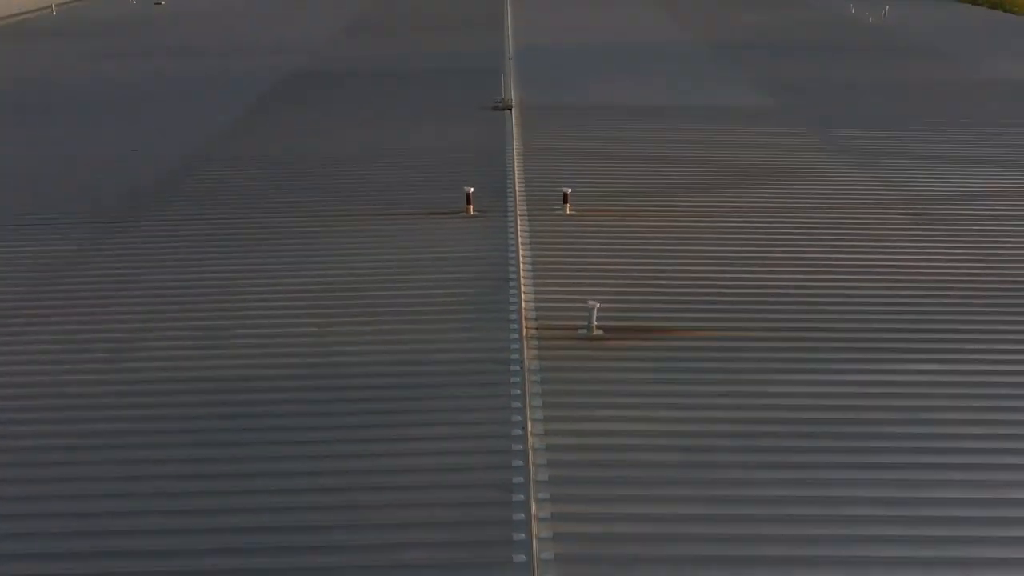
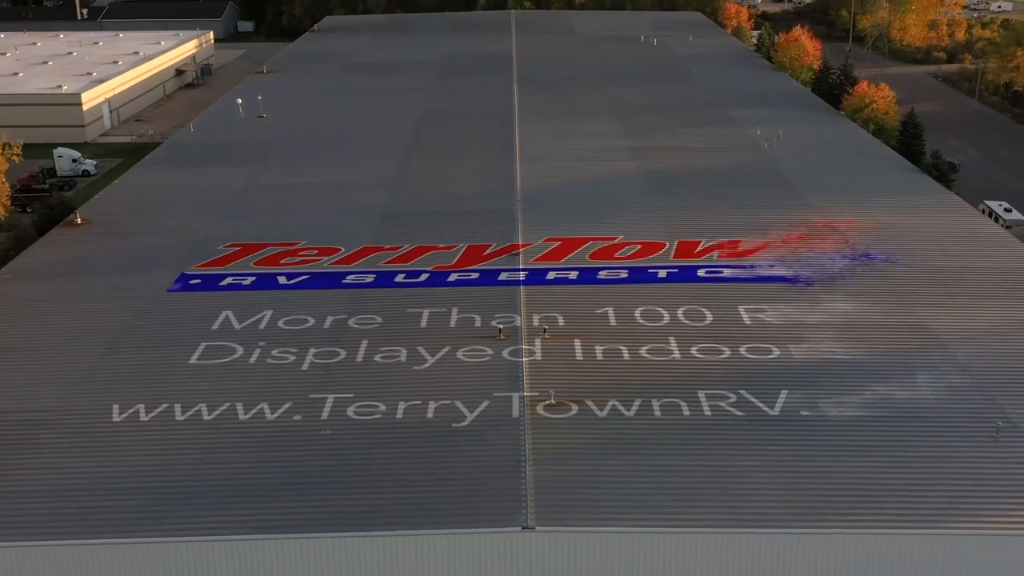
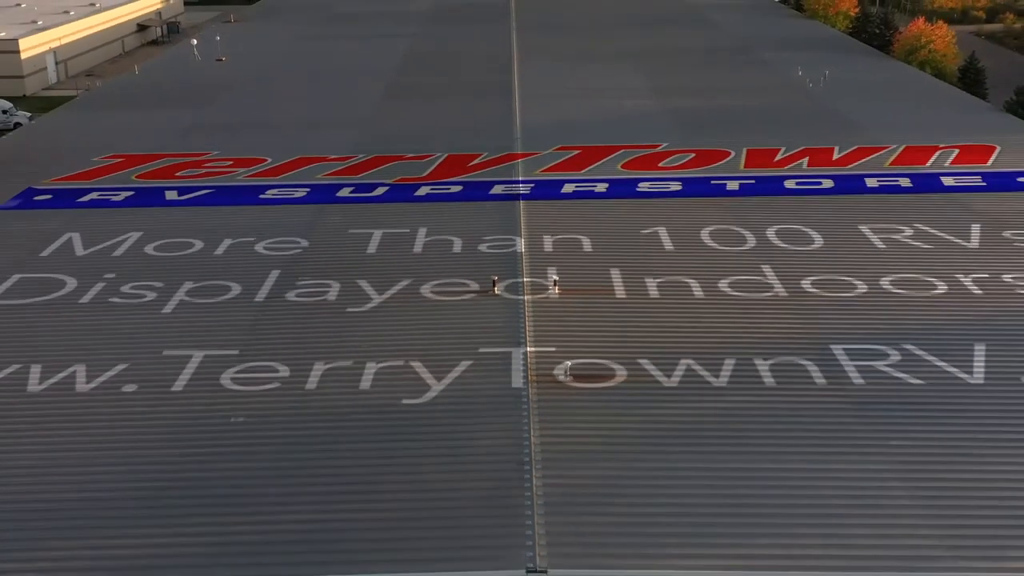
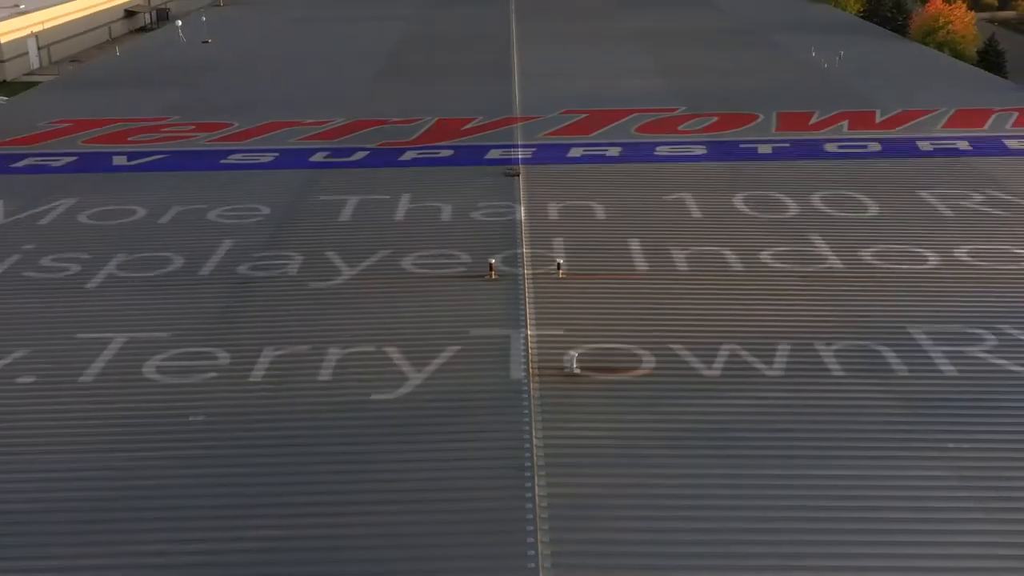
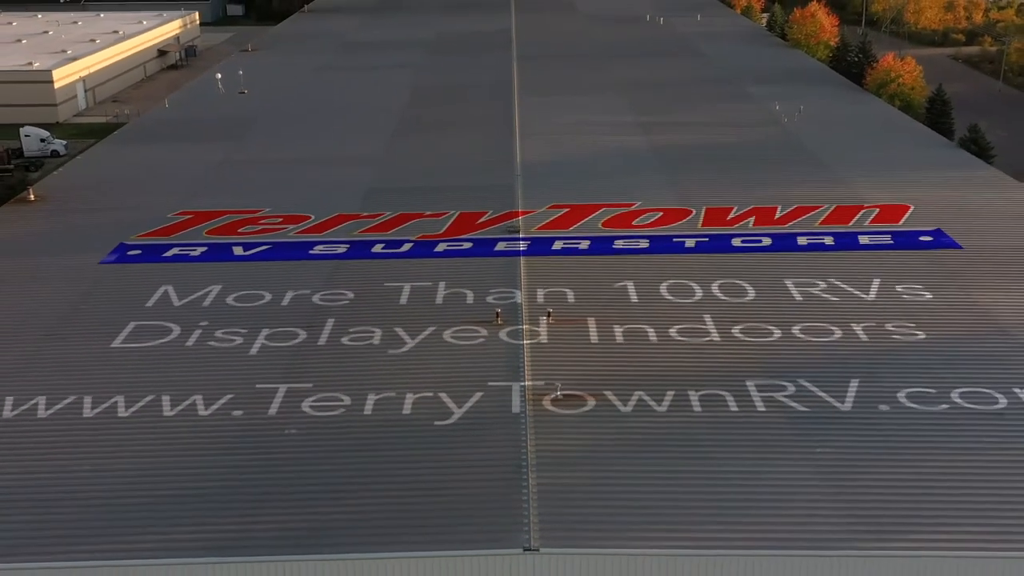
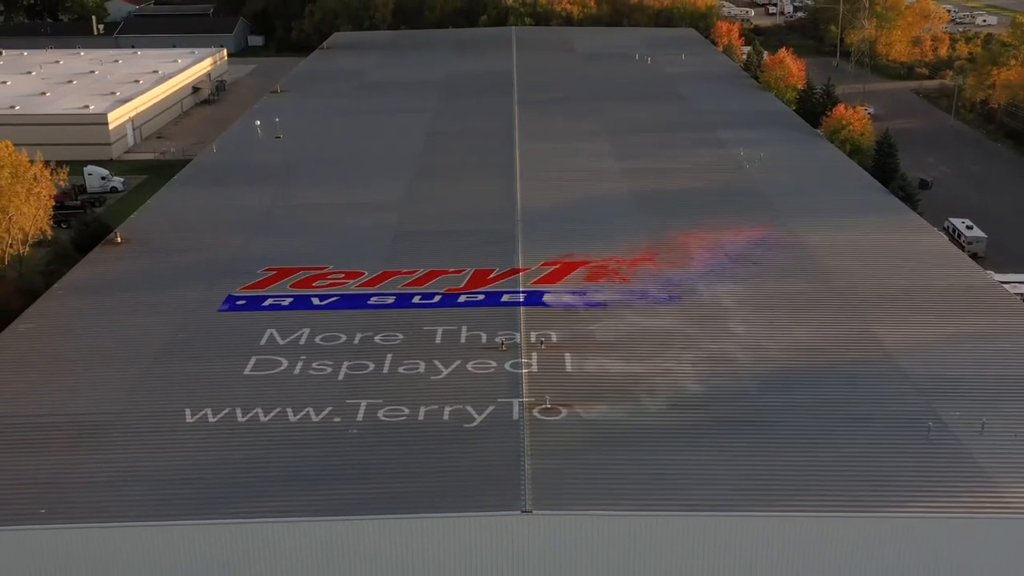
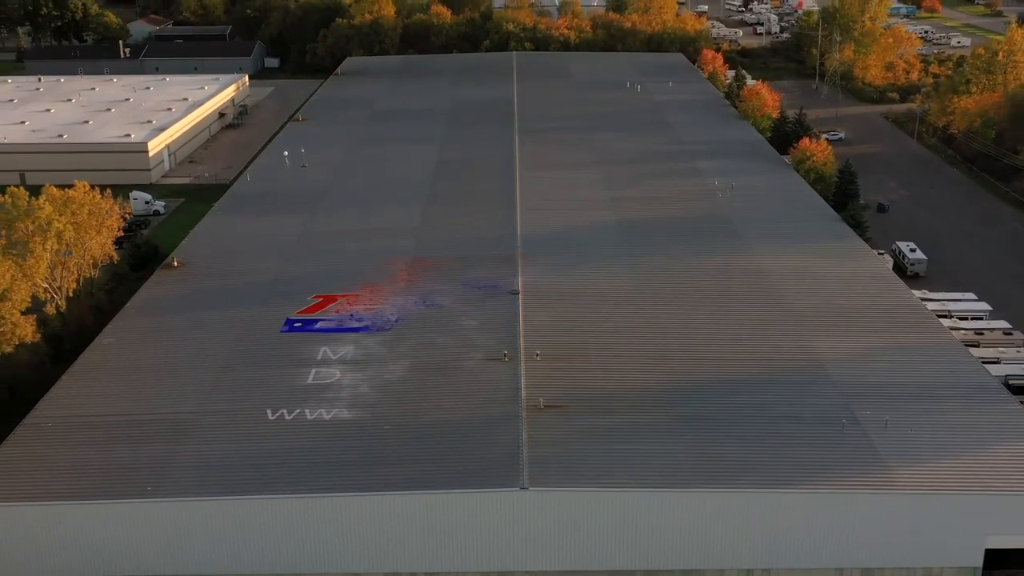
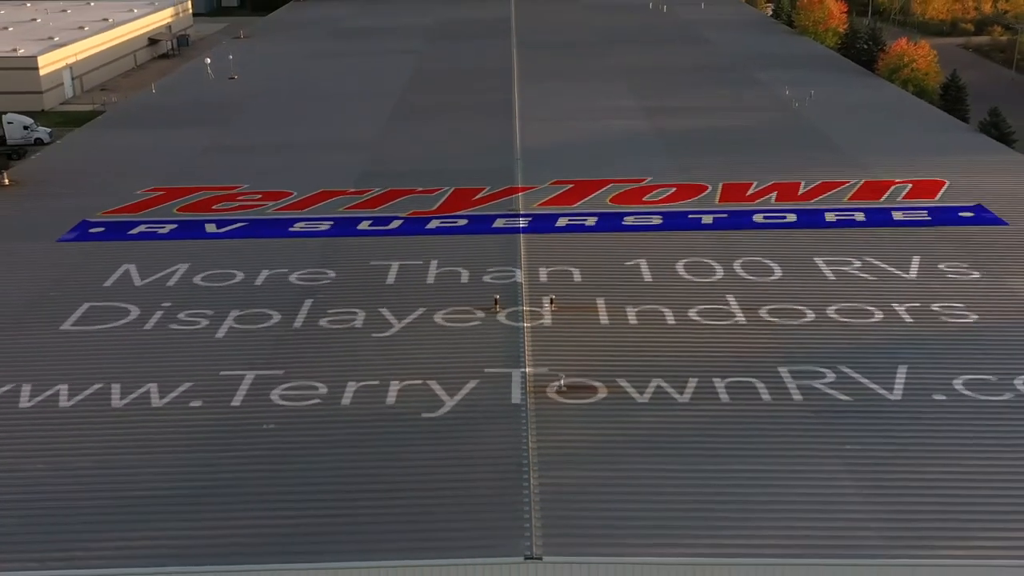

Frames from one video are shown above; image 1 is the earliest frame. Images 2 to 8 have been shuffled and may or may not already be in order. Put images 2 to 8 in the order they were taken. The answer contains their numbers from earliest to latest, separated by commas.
4, 3, 8, 5, 2, 6, 7
